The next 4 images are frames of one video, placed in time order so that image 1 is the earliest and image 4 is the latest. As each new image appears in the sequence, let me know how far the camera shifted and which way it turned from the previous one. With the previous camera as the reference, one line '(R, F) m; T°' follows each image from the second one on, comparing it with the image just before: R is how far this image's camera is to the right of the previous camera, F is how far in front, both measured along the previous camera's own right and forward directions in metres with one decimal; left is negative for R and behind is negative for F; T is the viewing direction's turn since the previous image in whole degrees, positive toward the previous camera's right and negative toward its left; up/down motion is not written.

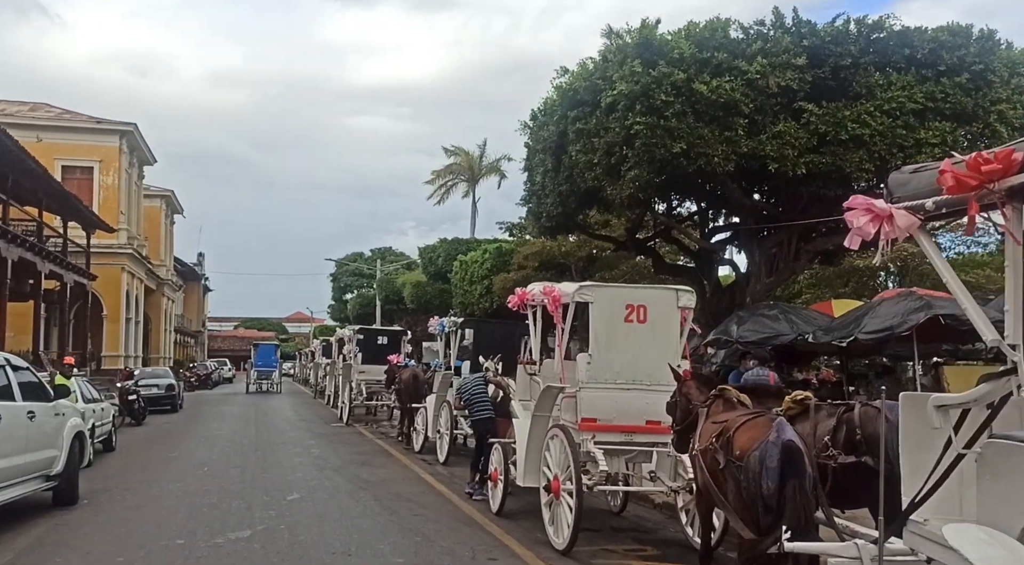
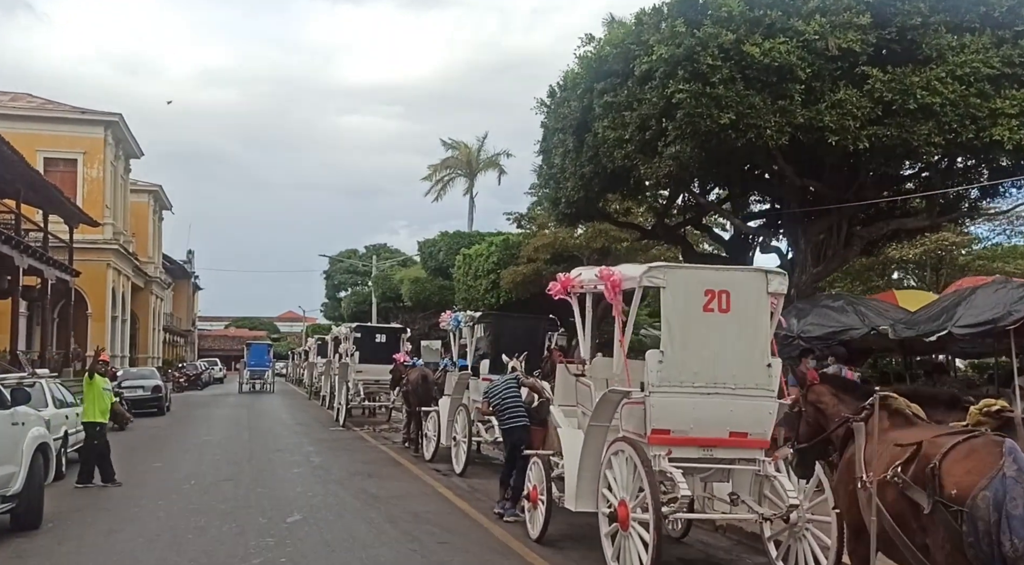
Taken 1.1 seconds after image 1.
(-0.5, +1.8) m; +1°
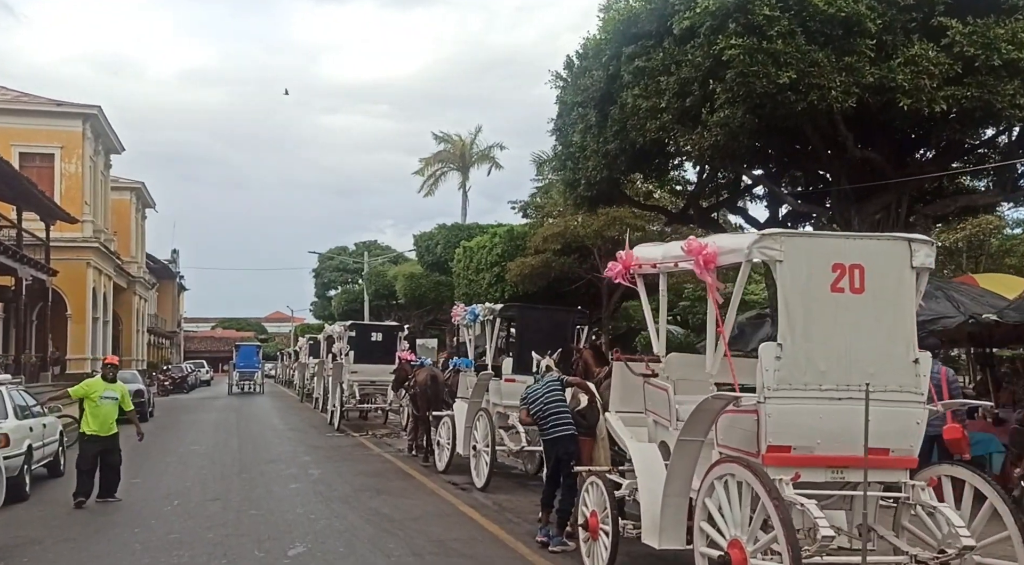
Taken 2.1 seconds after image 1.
(-0.5, +1.8) m; +1°
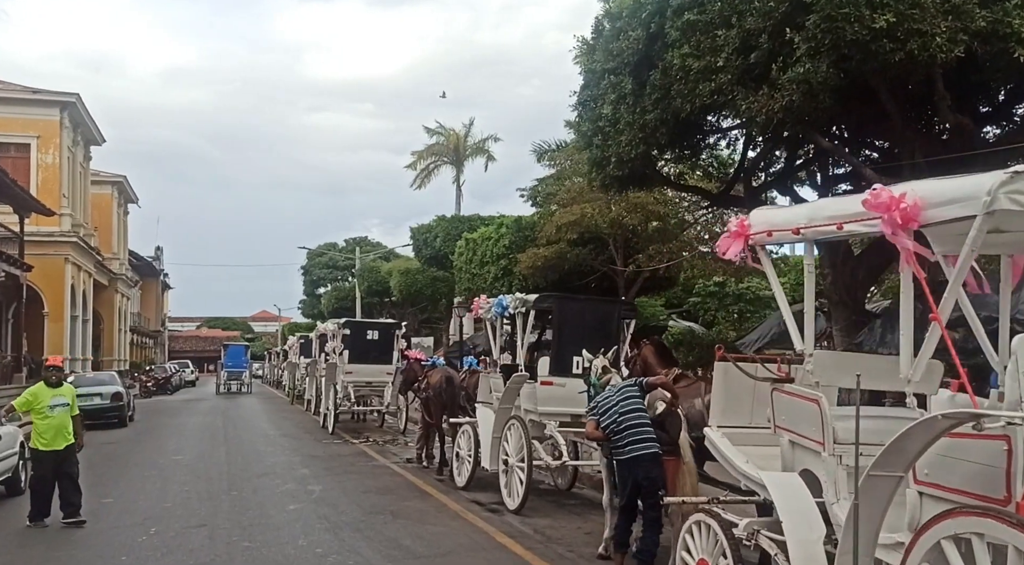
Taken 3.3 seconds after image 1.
(-0.6, +2.0) m; +1°
